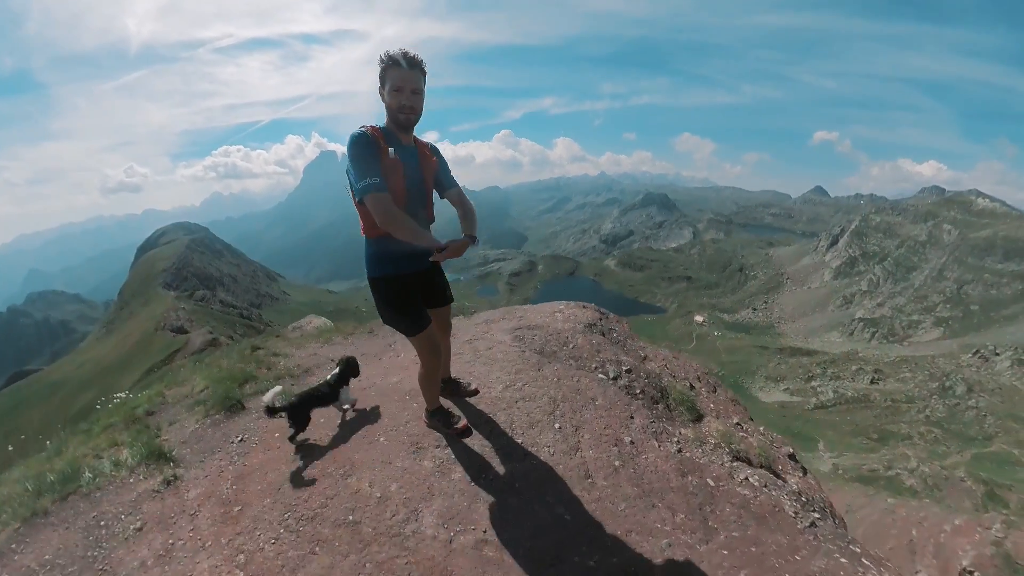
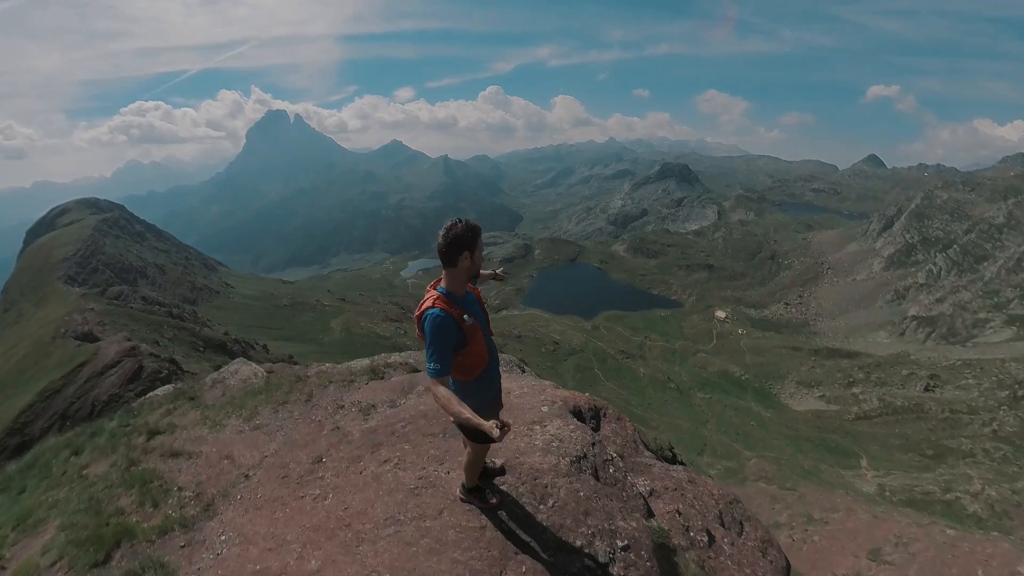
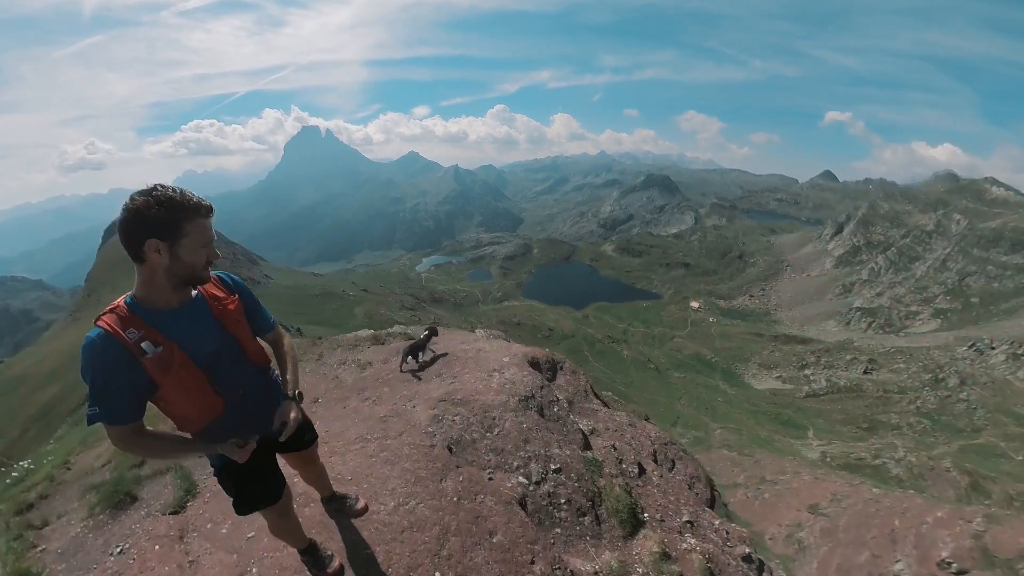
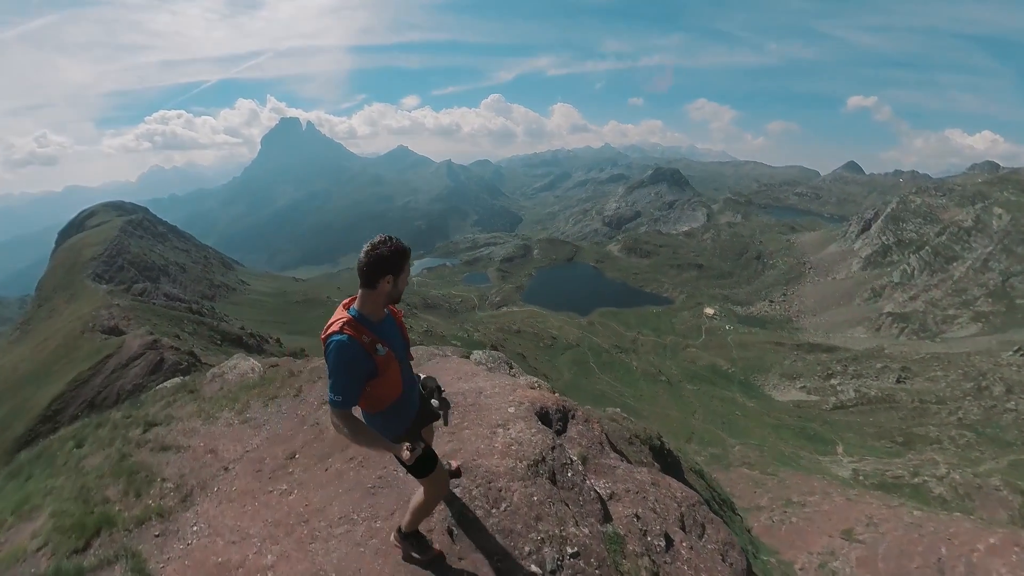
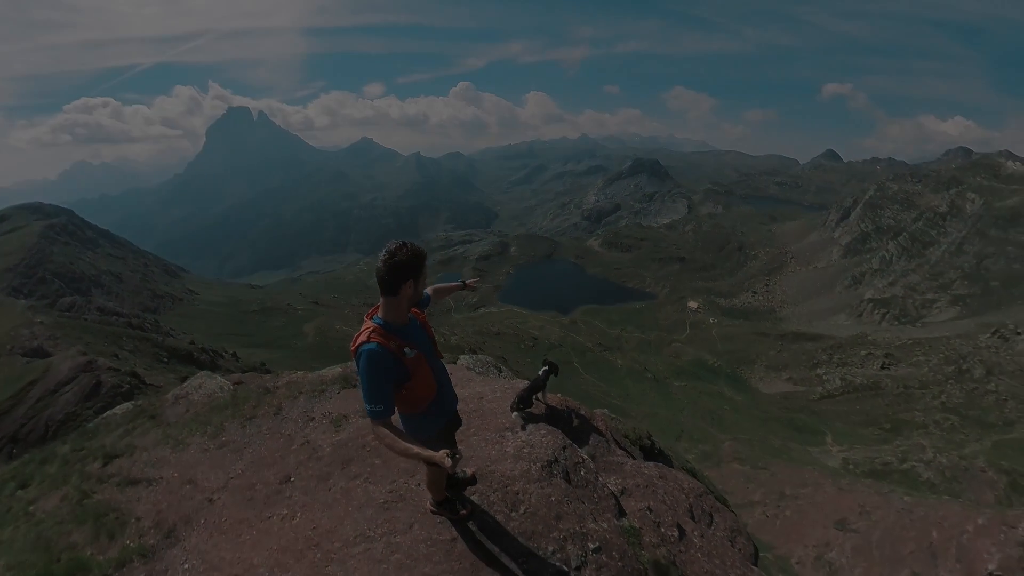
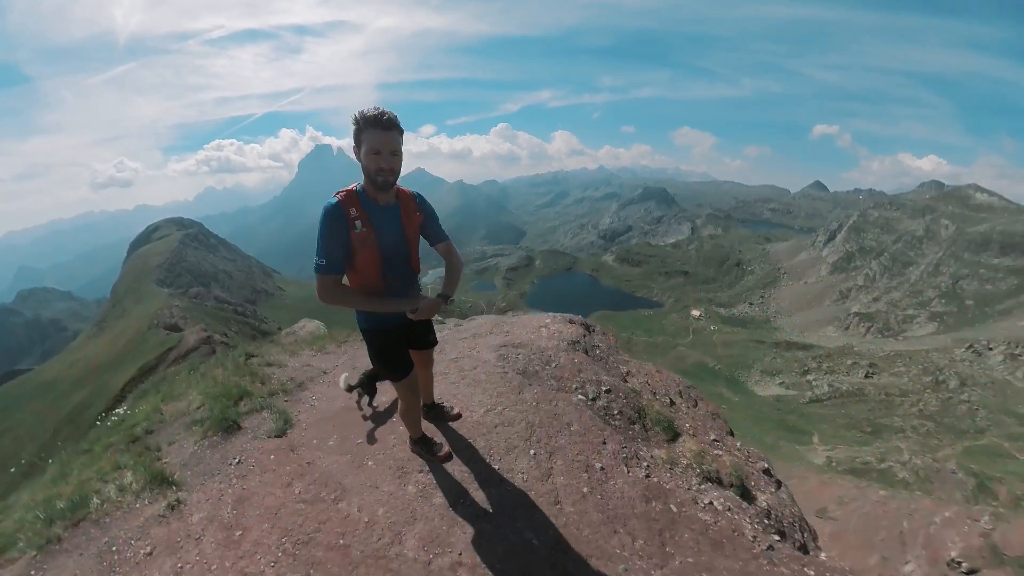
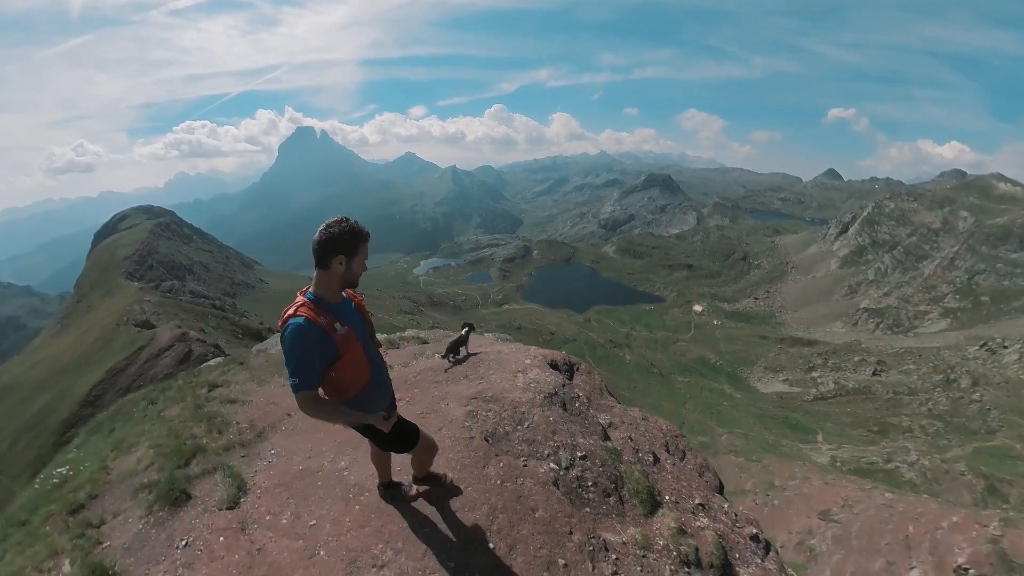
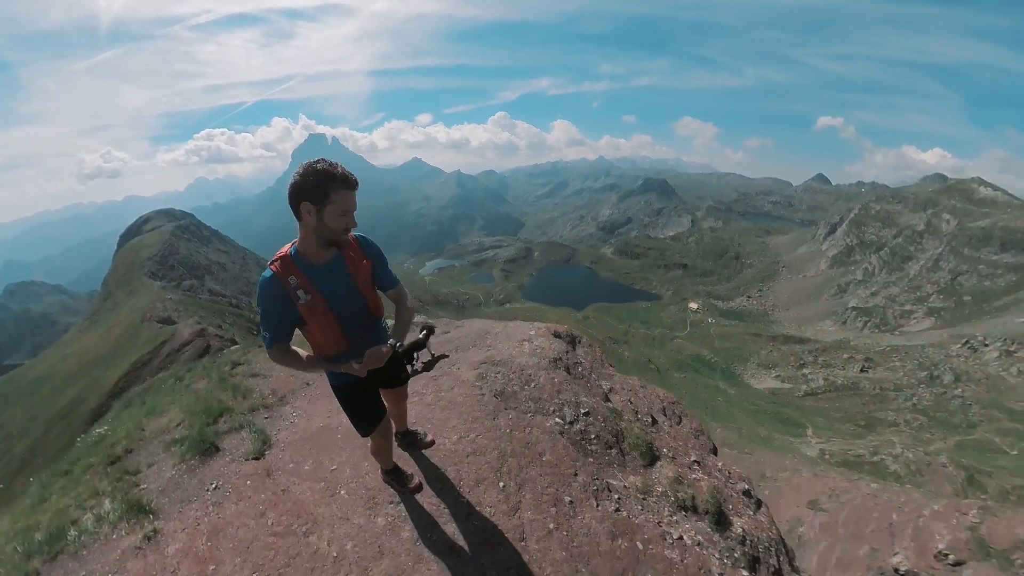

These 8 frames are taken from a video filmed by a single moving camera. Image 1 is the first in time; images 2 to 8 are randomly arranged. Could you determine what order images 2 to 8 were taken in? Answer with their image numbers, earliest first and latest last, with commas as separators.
6, 8, 3, 7, 4, 2, 5
